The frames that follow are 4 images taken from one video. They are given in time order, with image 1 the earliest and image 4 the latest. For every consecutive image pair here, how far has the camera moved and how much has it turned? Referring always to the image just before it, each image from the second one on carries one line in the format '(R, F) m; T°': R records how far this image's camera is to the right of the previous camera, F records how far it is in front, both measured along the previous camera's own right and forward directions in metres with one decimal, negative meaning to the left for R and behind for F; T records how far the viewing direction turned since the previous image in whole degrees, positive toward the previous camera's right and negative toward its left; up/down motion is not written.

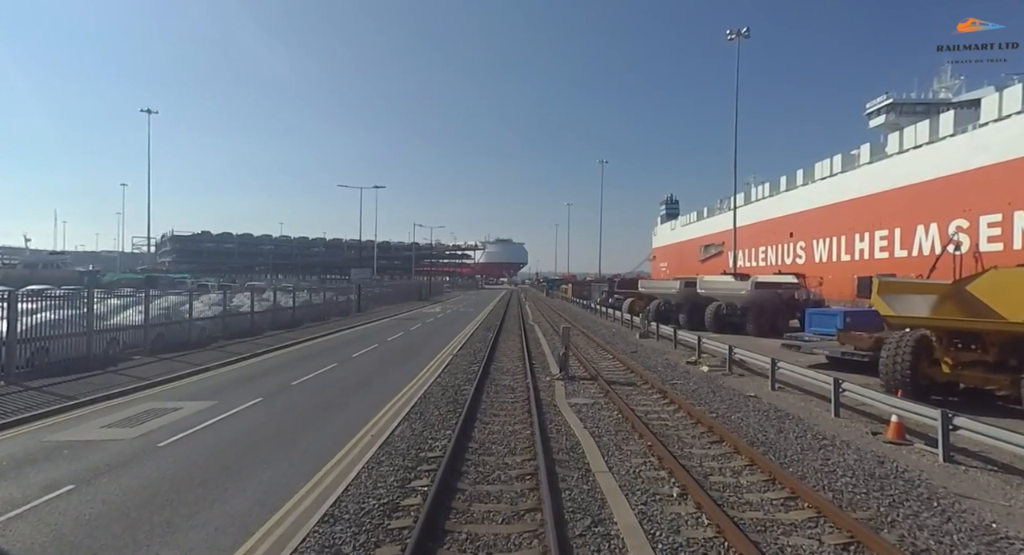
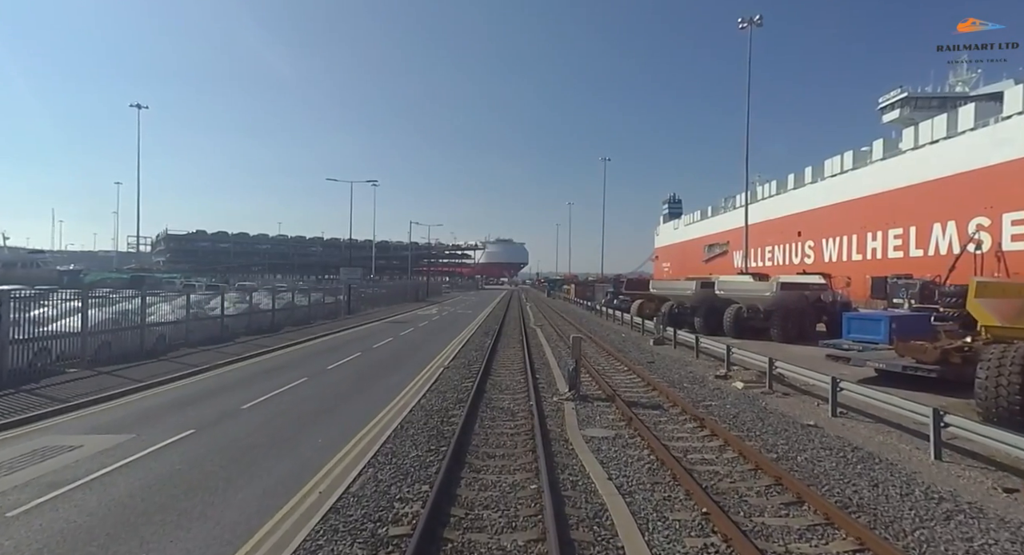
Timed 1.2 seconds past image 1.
(0.0, +2.5) m; 0°
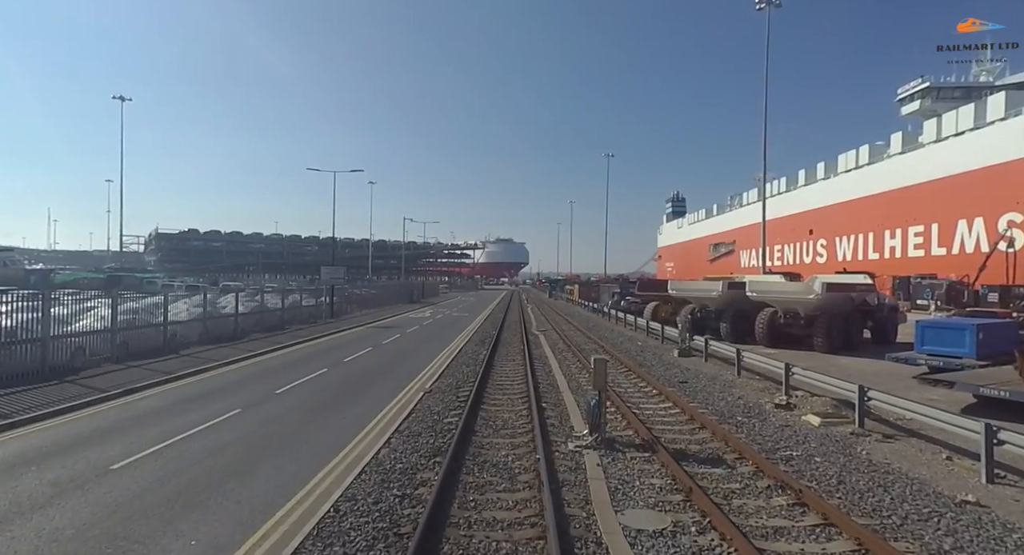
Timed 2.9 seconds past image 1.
(0.0, +3.6) m; 0°
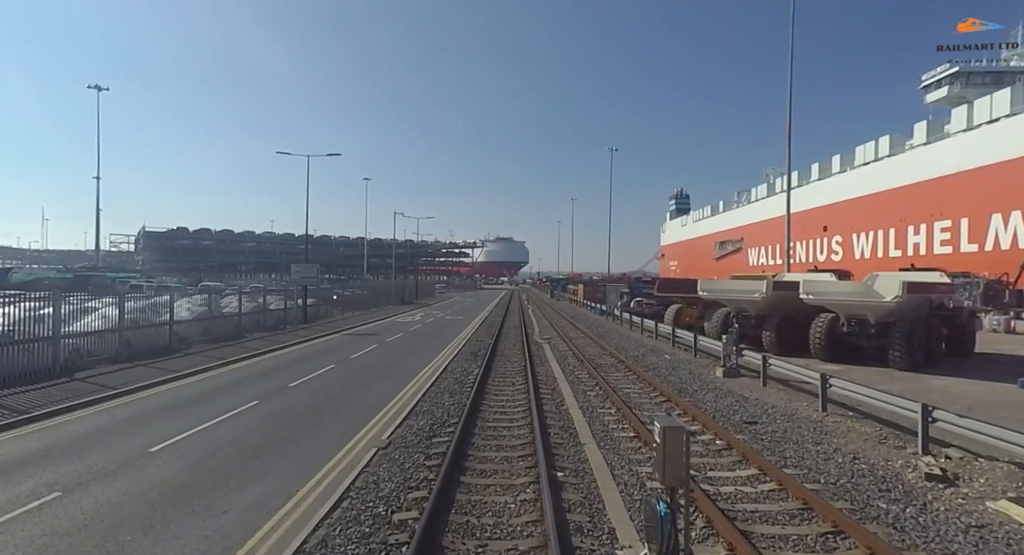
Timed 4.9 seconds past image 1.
(0.0, +4.3) m; 0°
